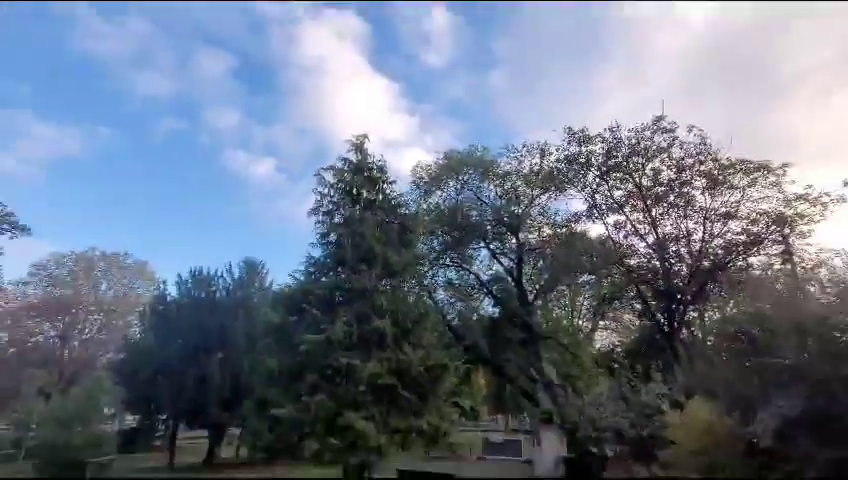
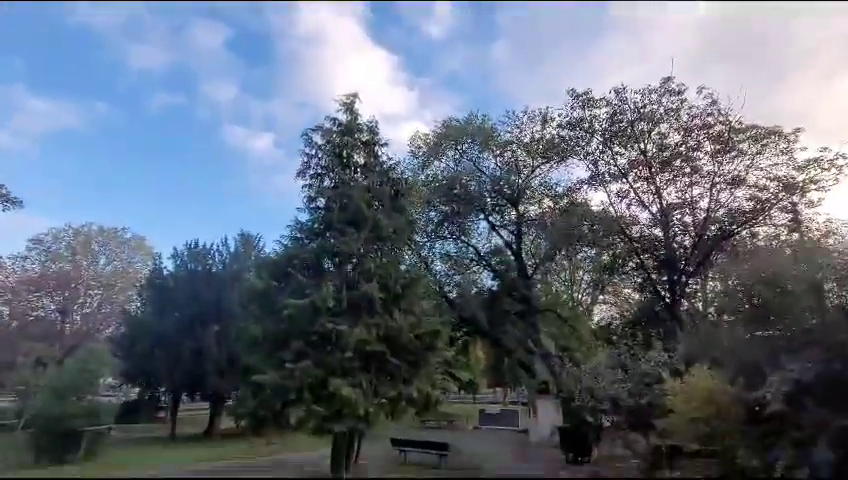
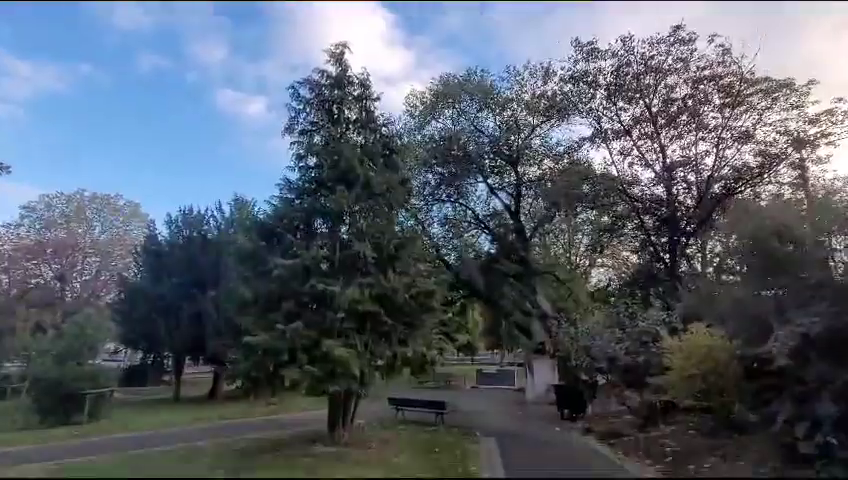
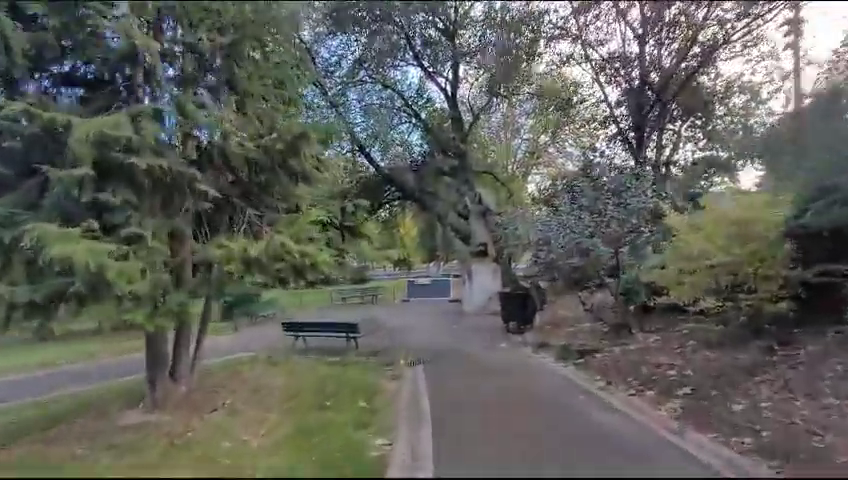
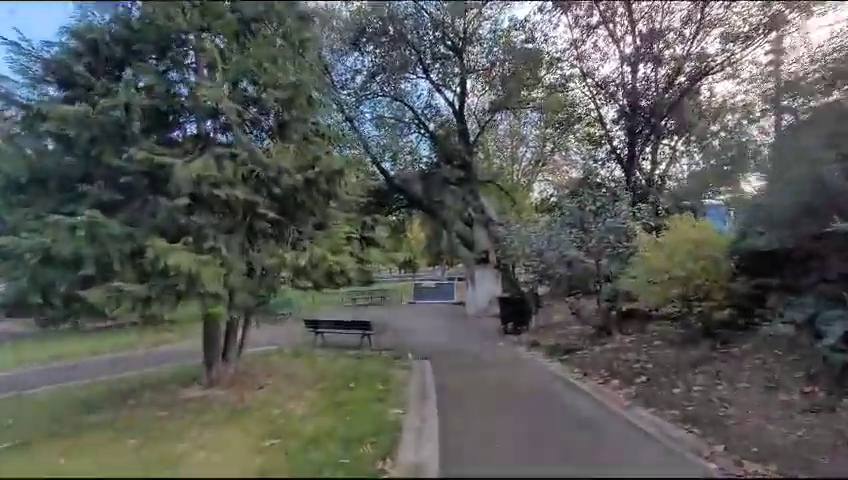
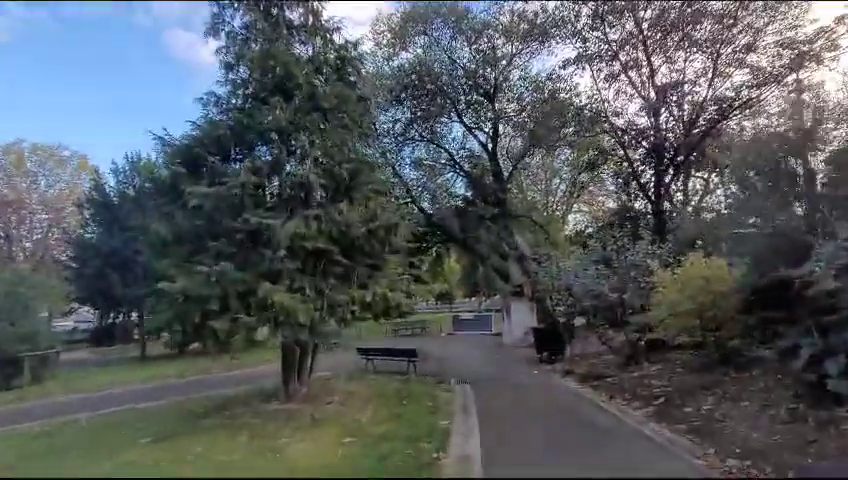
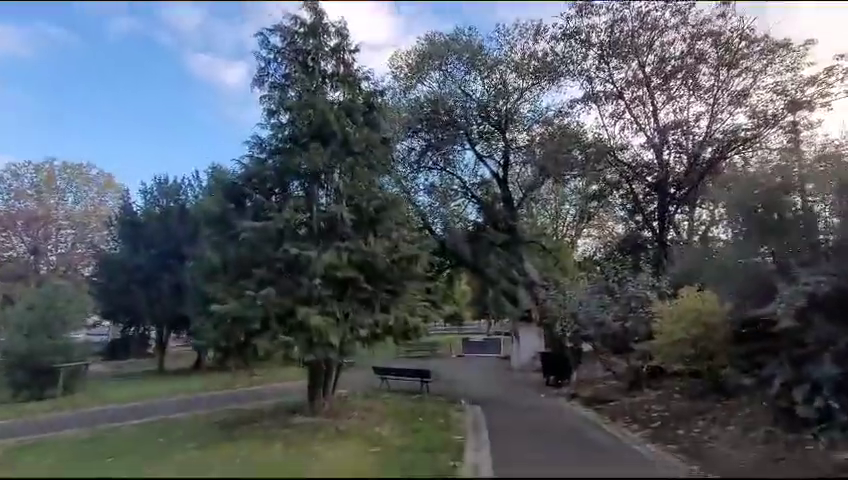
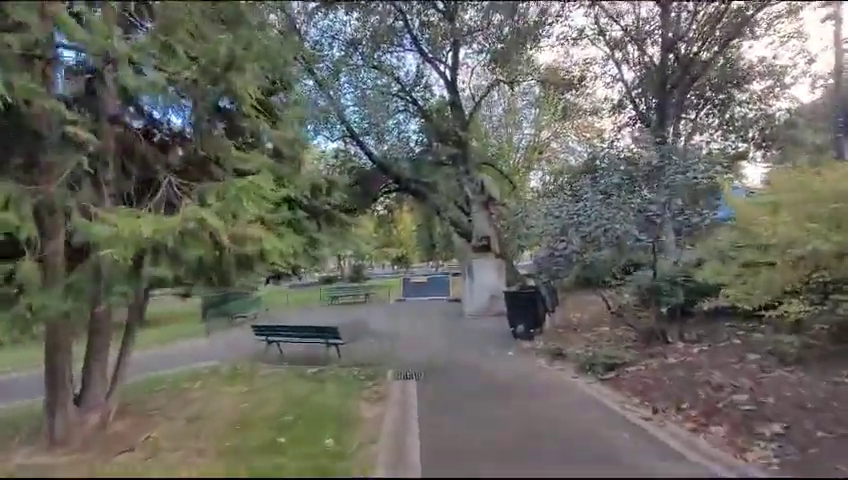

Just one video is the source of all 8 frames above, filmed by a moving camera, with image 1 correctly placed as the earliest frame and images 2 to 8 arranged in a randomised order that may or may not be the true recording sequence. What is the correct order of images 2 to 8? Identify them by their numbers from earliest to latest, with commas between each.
2, 3, 7, 6, 5, 4, 8
